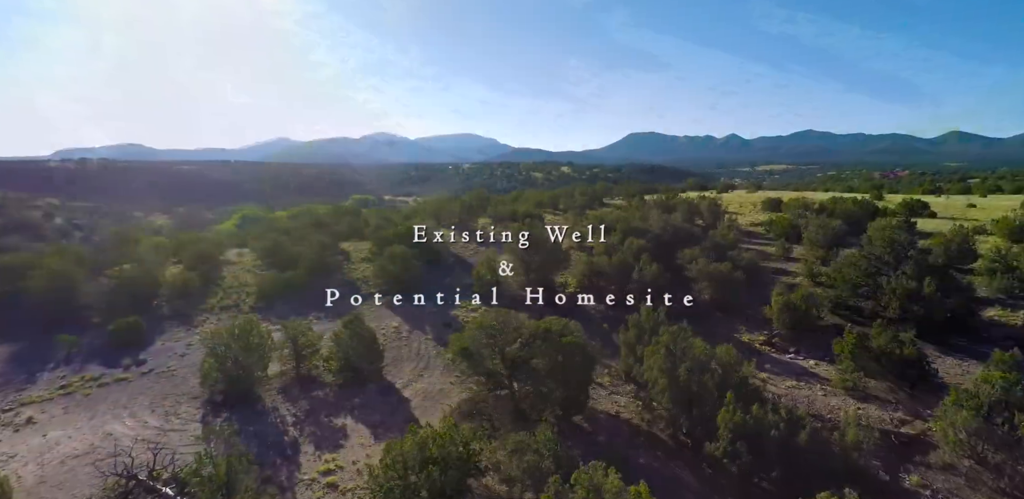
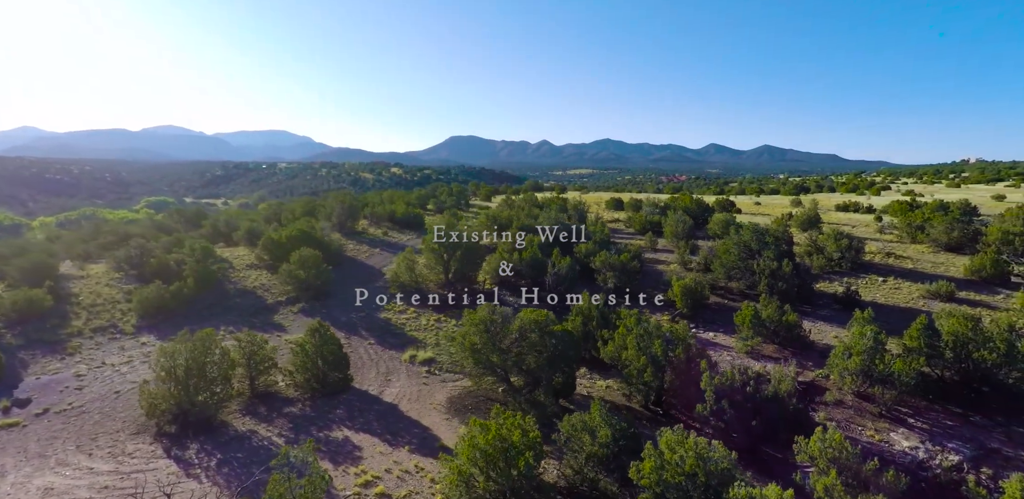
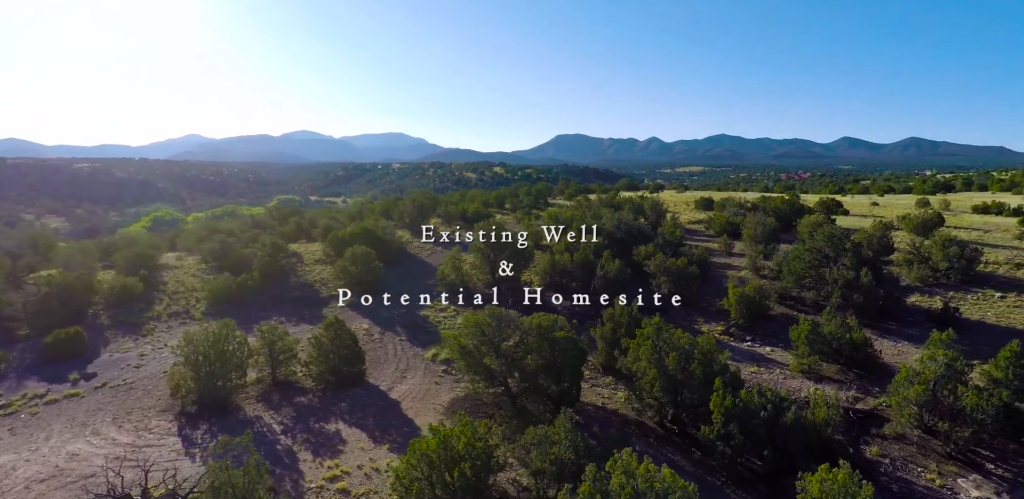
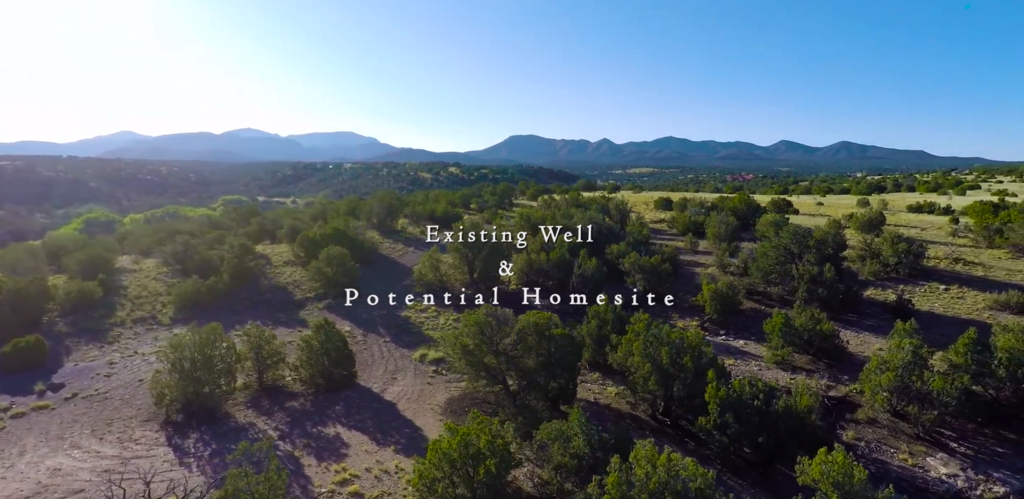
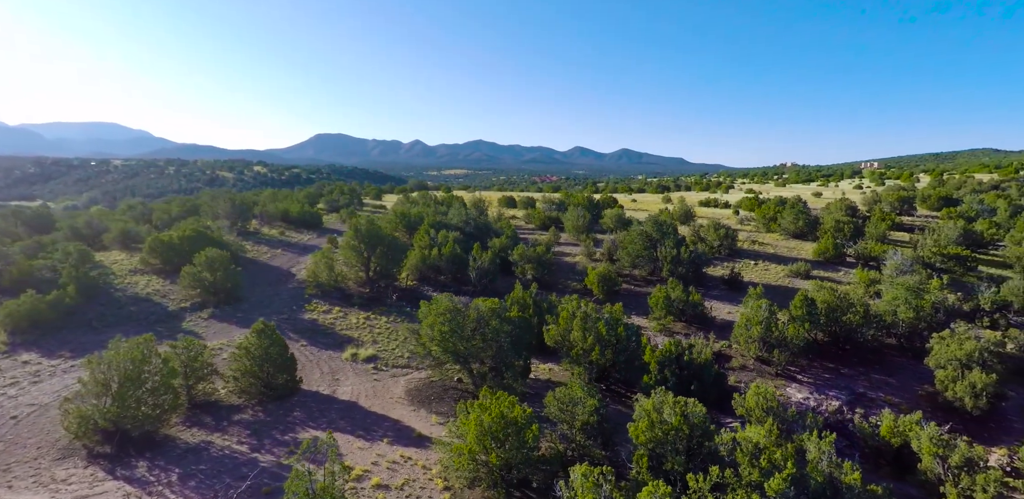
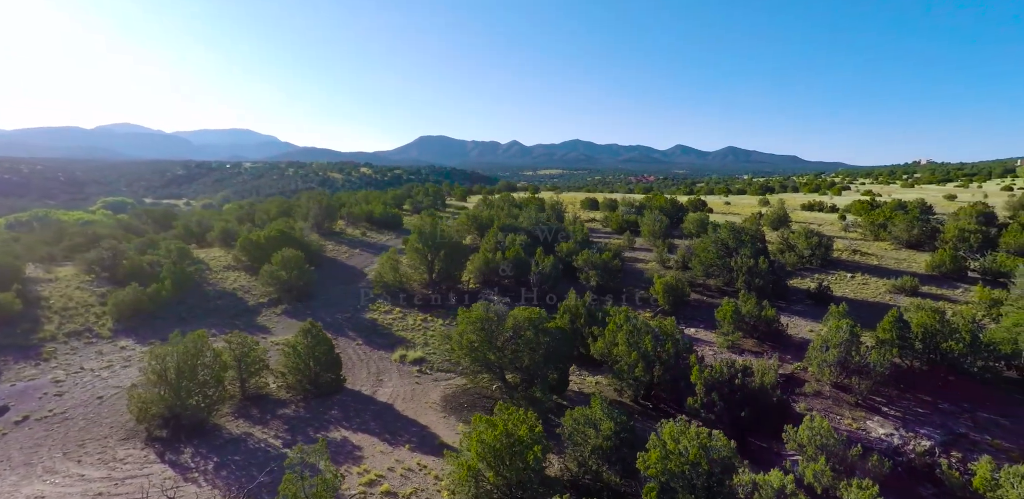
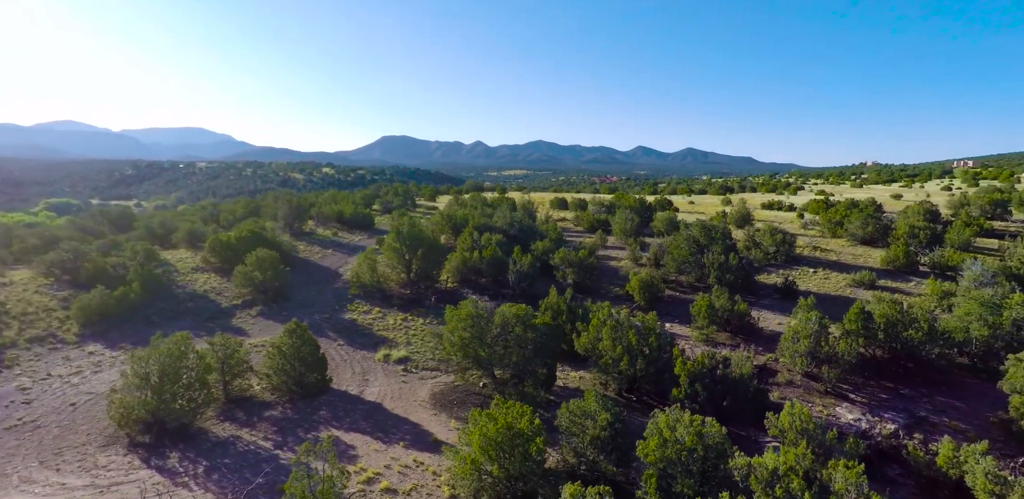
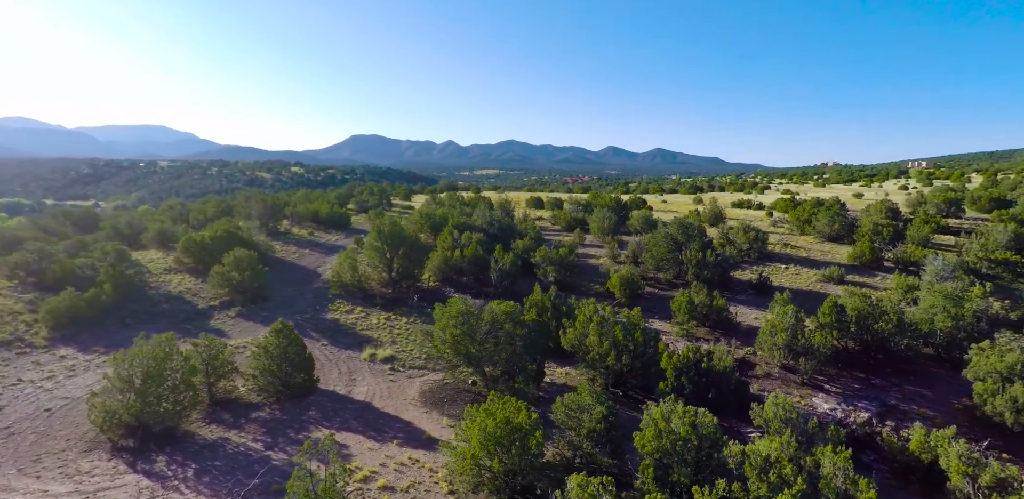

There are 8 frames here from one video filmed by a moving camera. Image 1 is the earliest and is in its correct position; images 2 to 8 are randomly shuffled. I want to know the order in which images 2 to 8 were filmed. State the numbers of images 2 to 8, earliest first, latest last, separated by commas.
3, 4, 2, 6, 7, 8, 5
